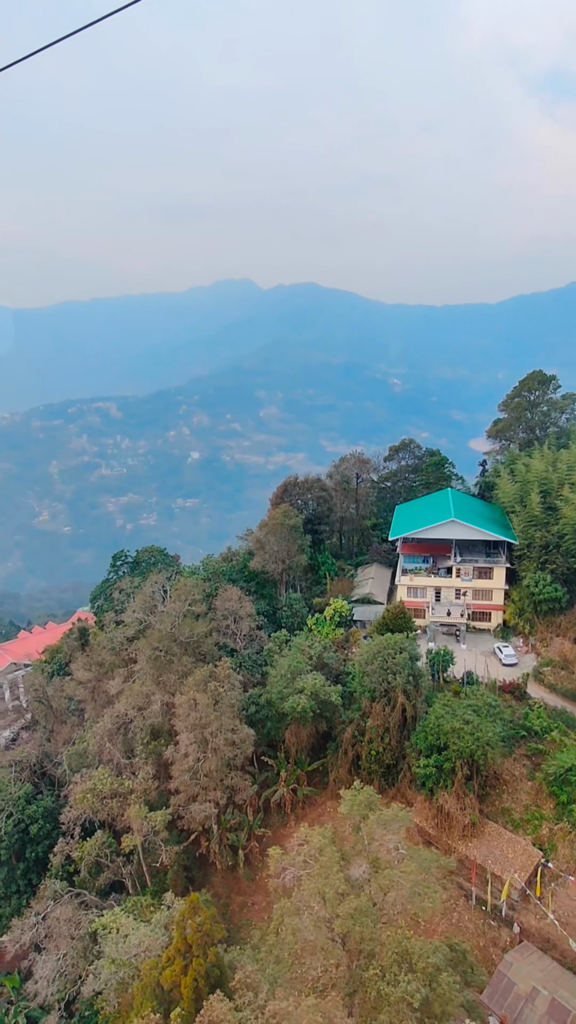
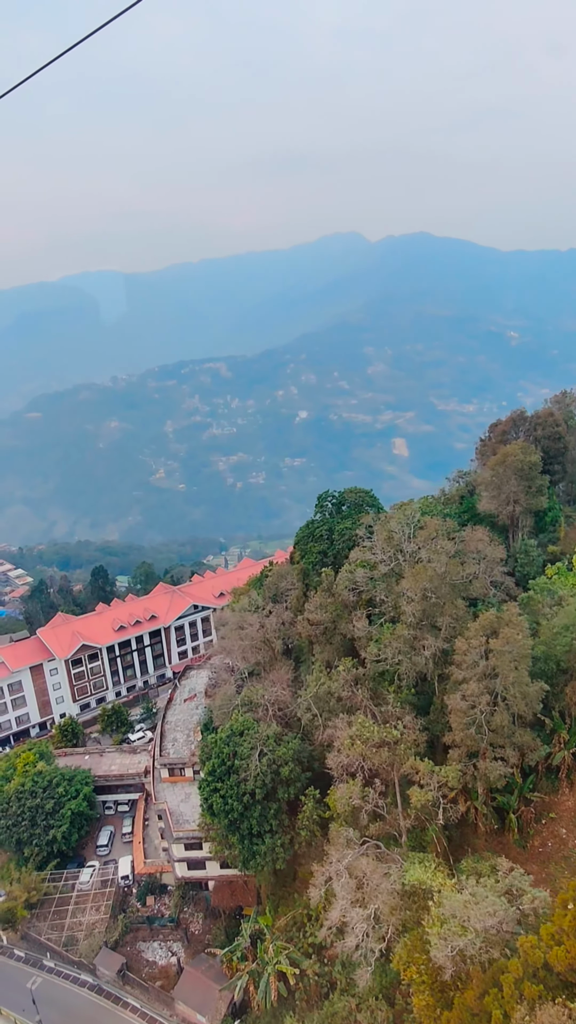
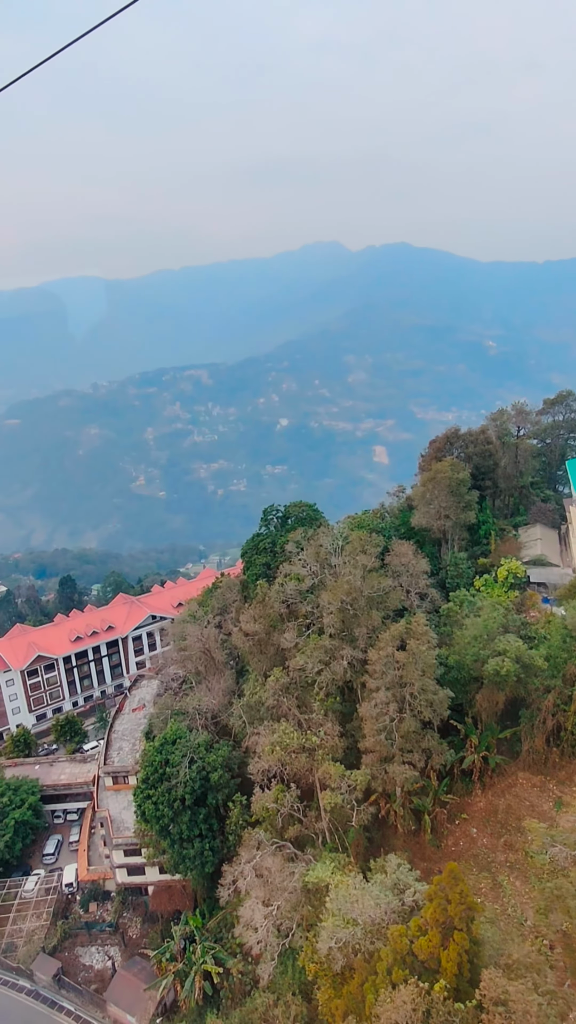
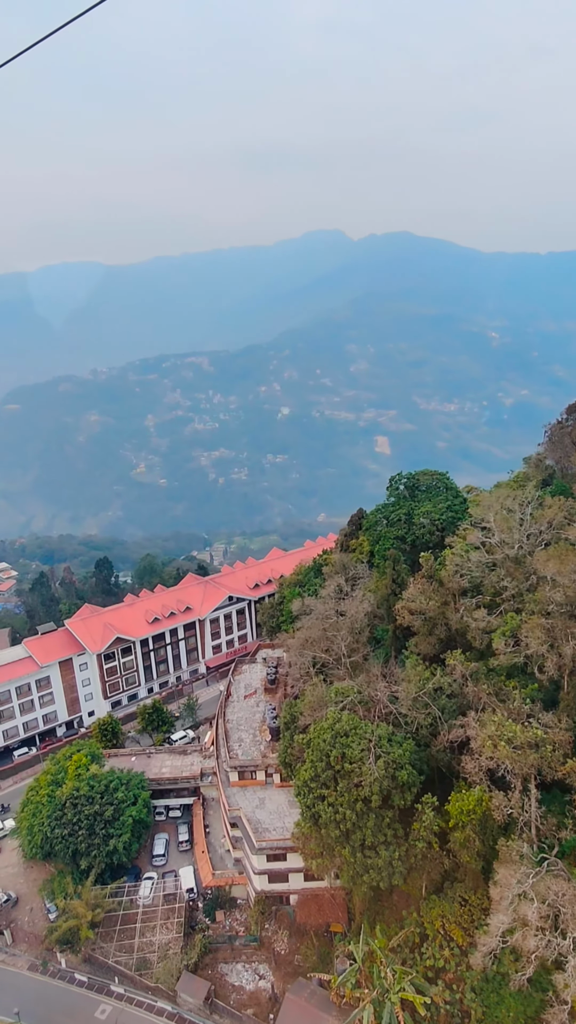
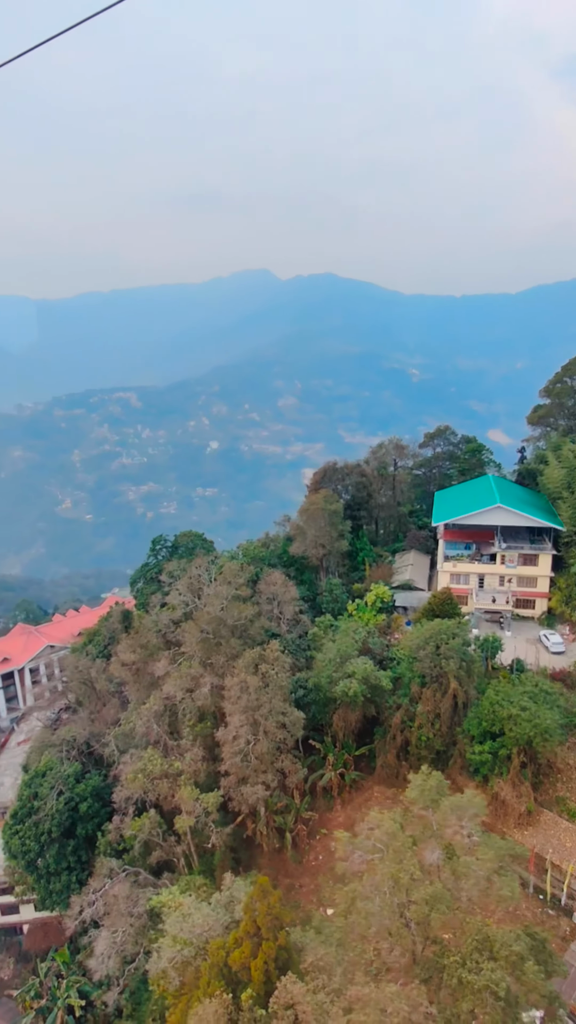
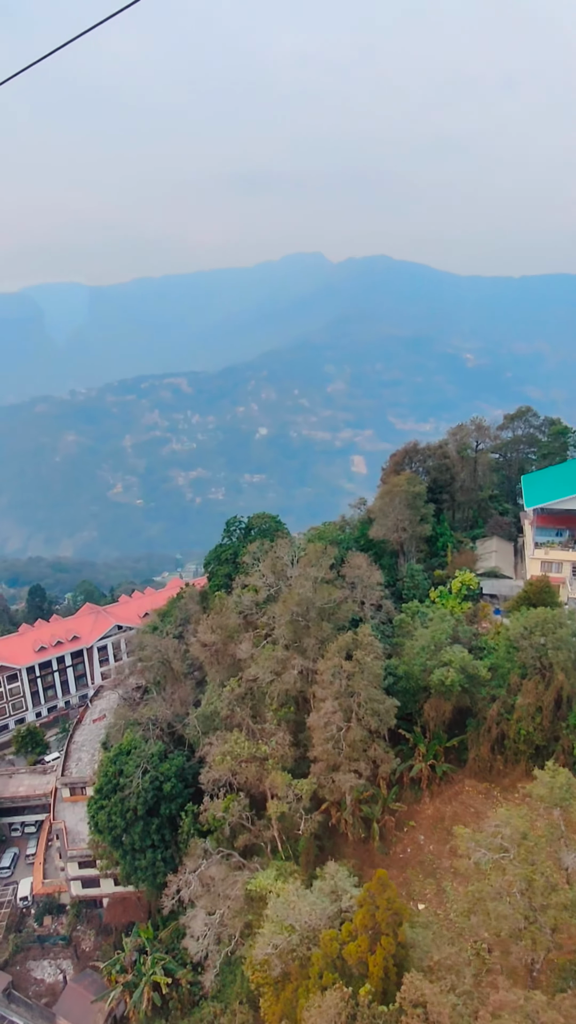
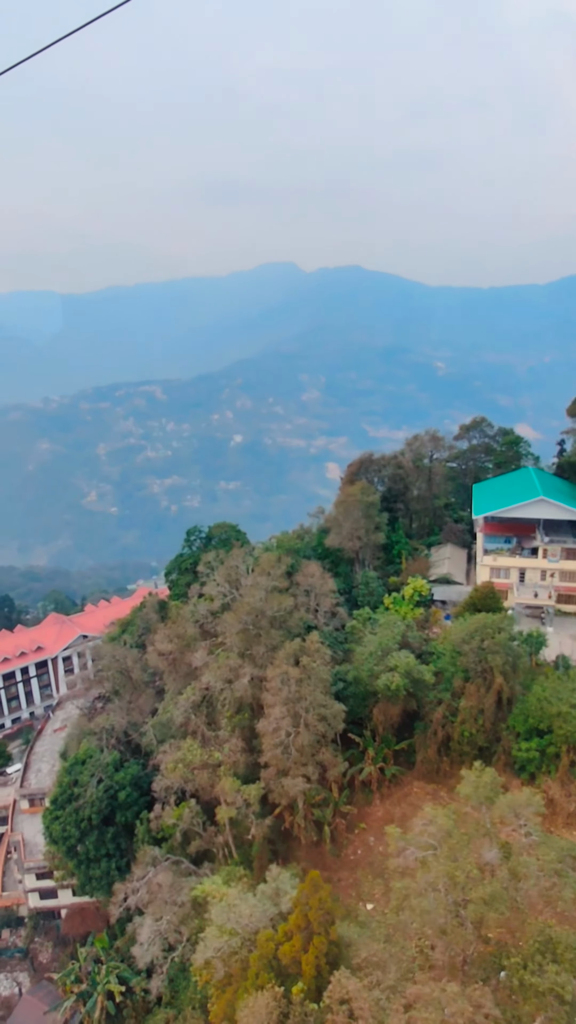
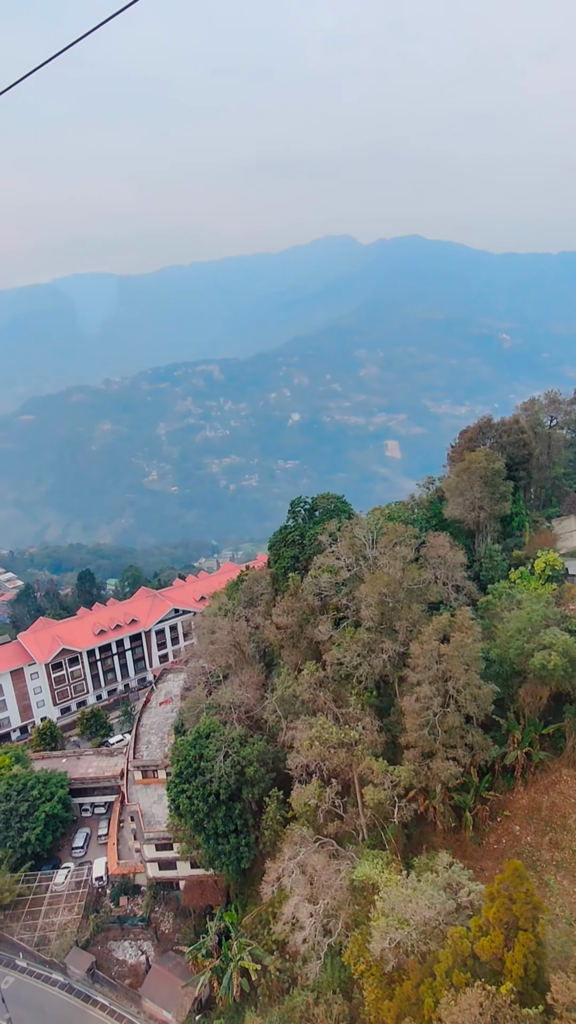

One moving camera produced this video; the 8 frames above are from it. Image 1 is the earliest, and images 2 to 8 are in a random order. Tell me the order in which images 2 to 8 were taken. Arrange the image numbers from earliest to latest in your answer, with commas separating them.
5, 7, 6, 3, 8, 2, 4
